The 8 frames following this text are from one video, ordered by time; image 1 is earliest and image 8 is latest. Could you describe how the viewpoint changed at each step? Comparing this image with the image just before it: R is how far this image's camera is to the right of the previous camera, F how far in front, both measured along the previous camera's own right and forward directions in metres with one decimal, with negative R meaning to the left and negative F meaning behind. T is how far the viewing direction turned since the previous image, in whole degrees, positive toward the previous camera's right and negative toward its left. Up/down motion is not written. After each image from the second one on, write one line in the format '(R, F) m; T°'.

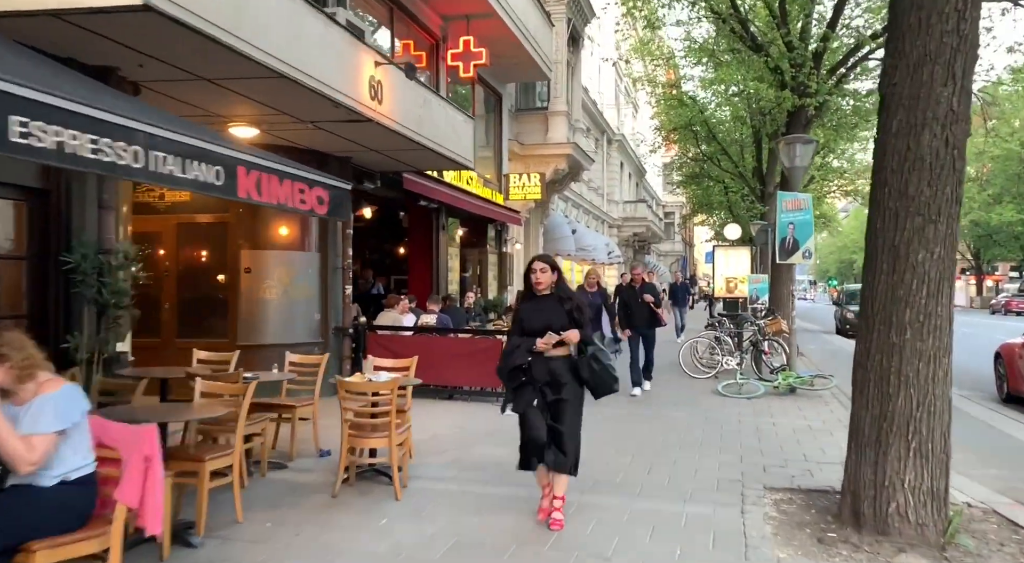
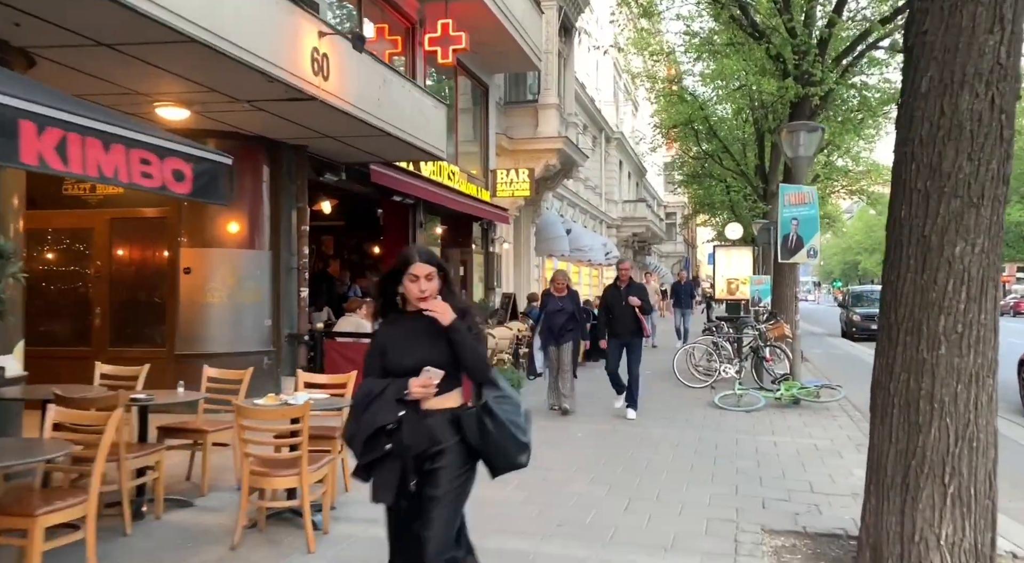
(+0.3, +1.0) m; 0°
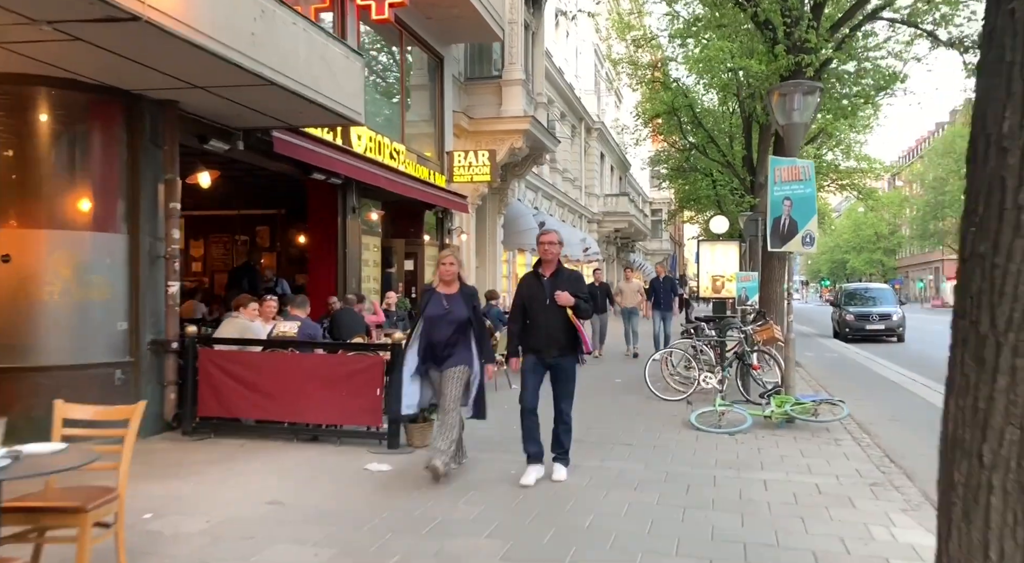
(+0.6, +1.9) m; +1°
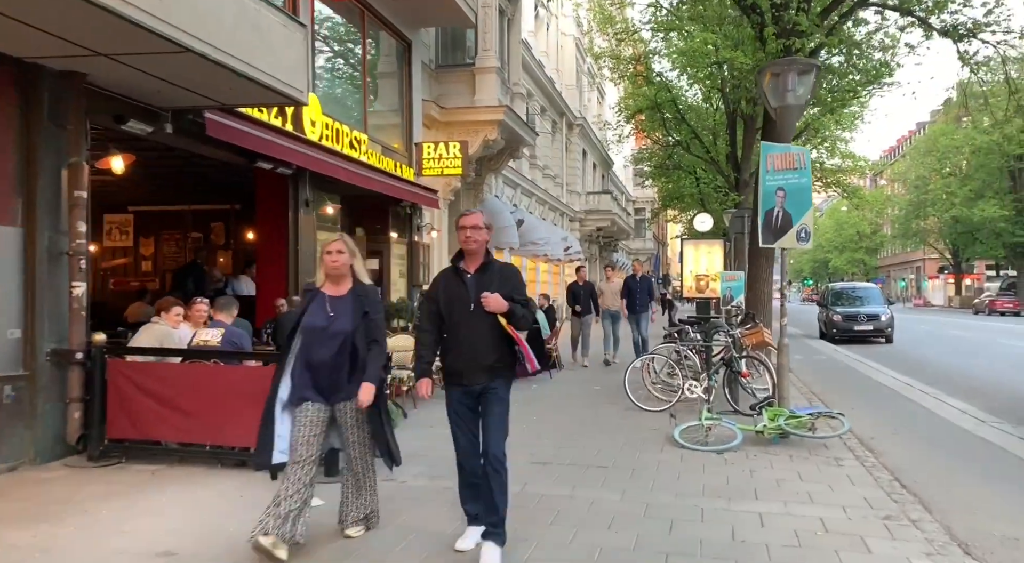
(+0.2, +0.9) m; +1°
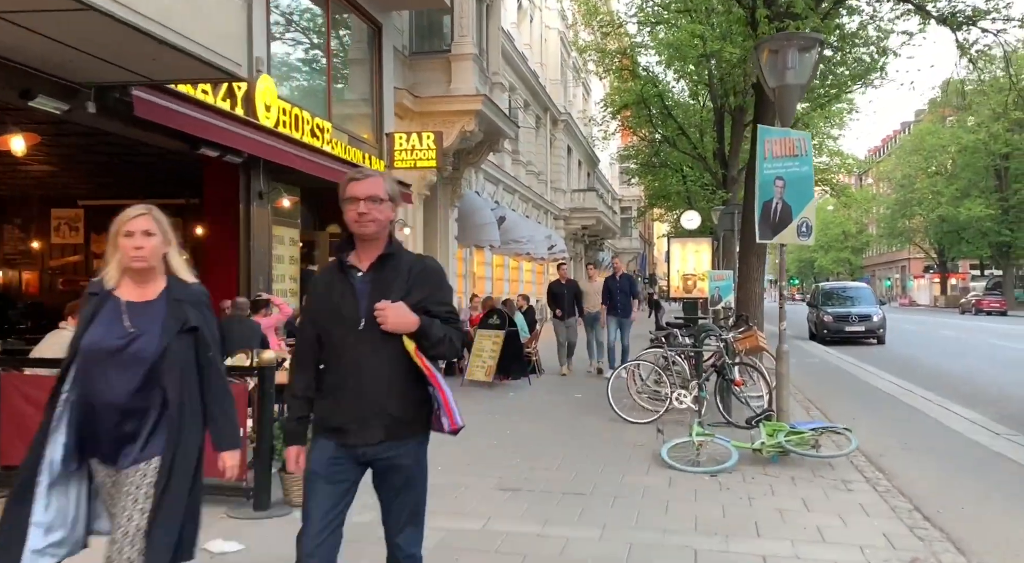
(+0.2, +0.9) m; +1°
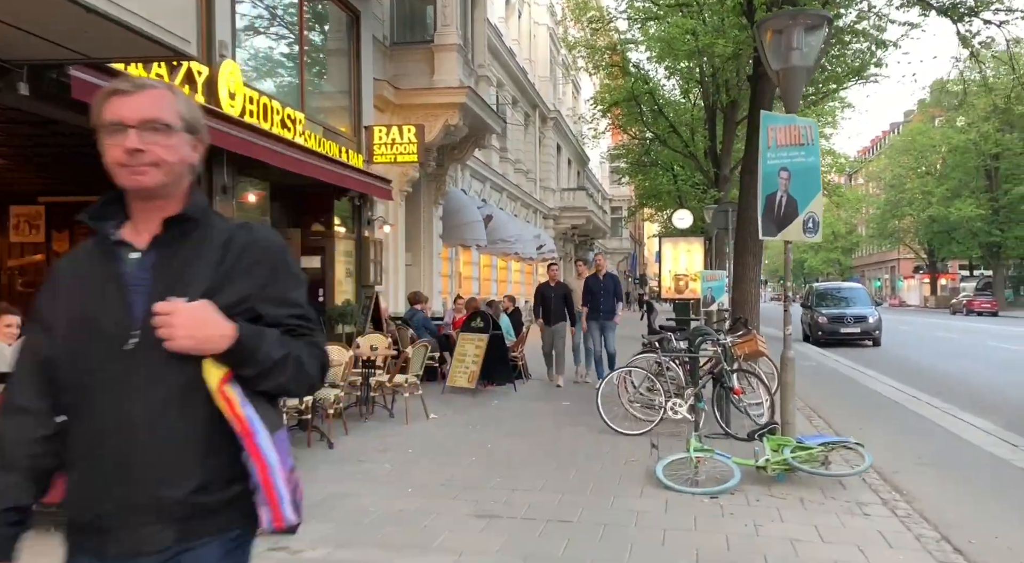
(+0.1, +0.7) m; +1°
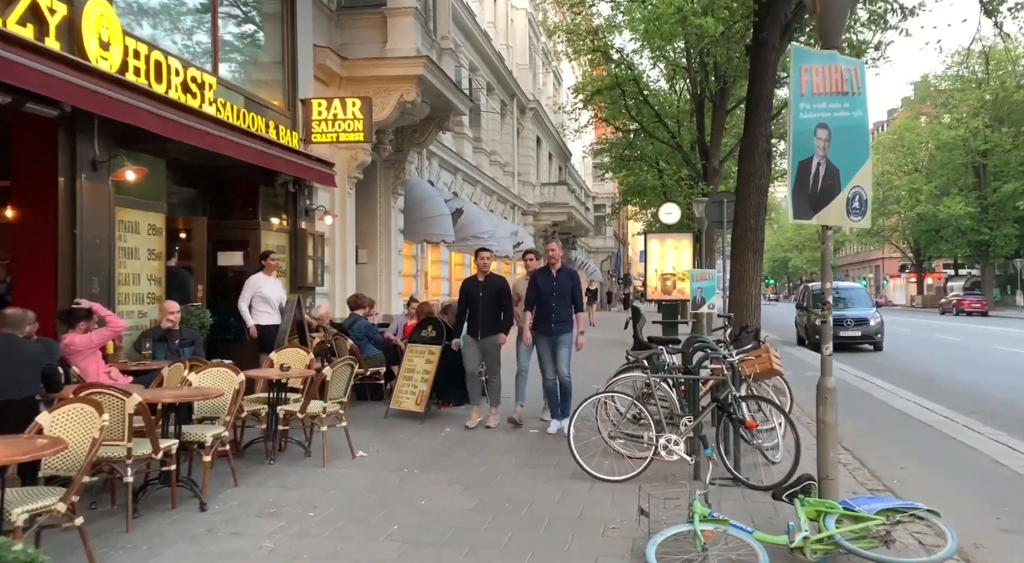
(+0.3, +1.9) m; +1°
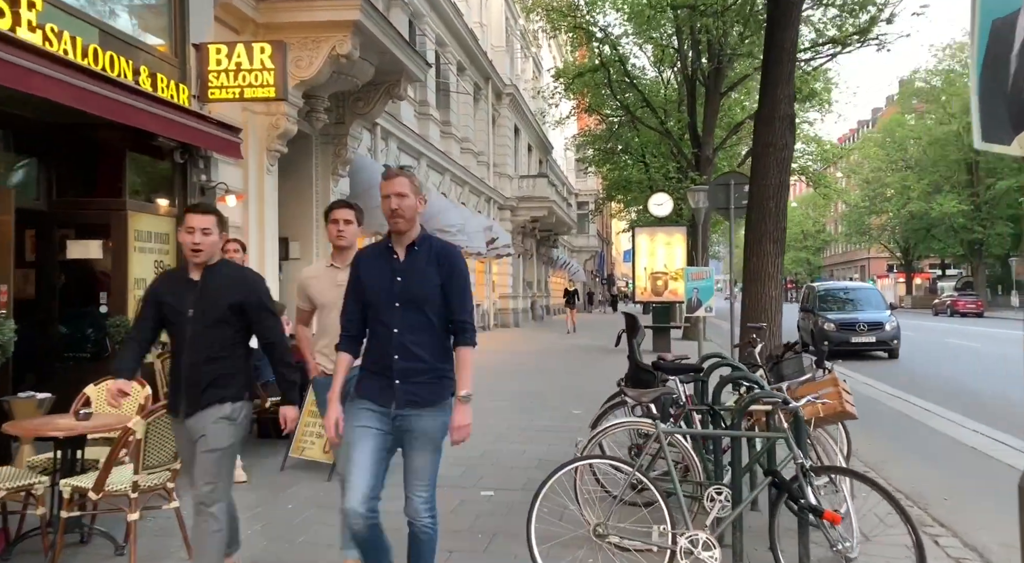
(+0.3, +2.6) m; +1°
